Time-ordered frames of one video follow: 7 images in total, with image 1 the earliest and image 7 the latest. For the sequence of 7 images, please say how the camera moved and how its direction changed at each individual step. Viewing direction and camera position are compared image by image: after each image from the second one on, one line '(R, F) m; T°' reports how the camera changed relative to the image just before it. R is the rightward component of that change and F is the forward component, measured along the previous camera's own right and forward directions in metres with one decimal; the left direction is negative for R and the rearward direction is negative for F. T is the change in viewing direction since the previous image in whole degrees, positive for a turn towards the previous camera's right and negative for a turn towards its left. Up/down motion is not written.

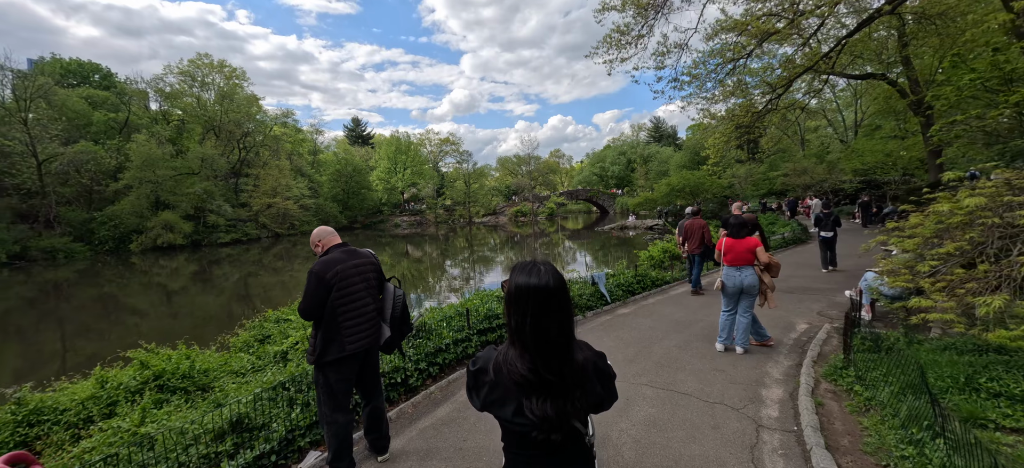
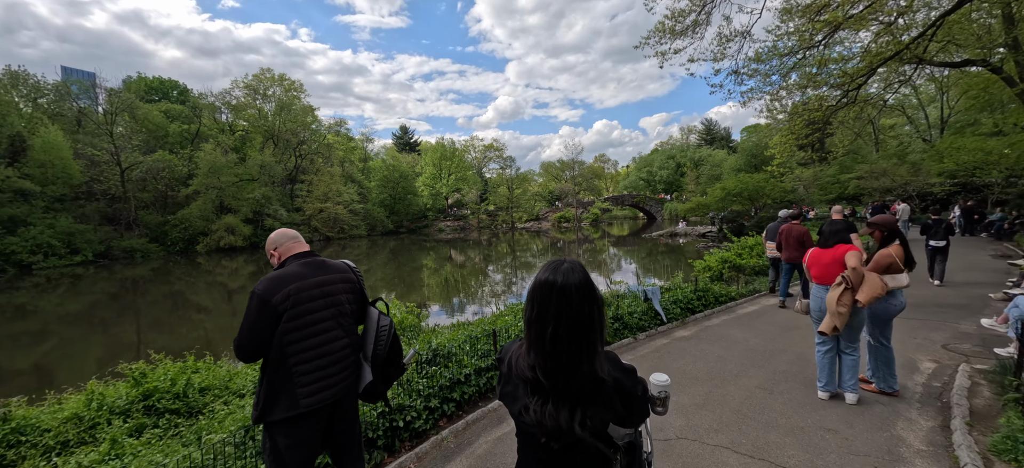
(0.0, +0.5) m; -6°
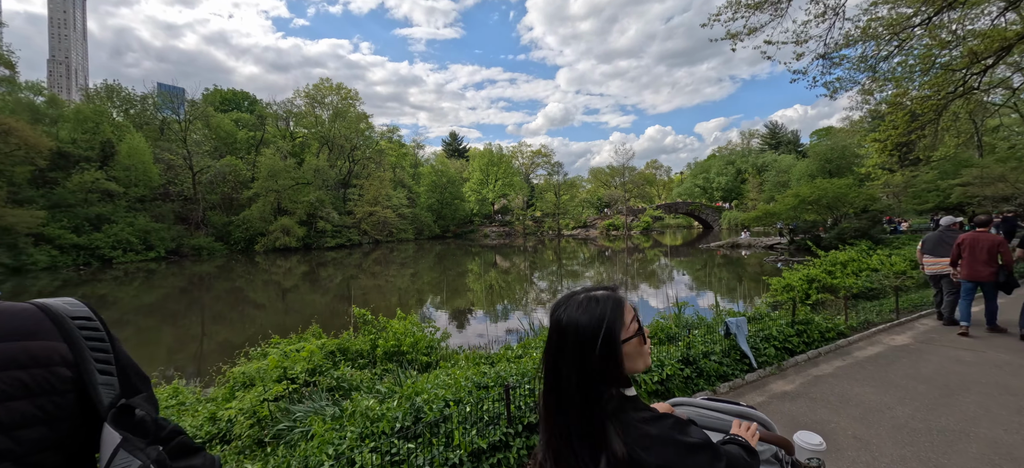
(+0.1, +0.7) m; -6°
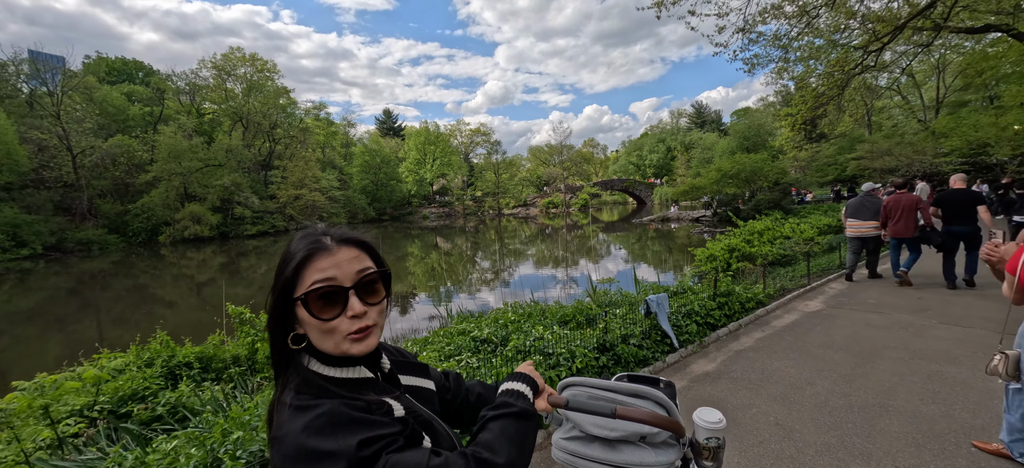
(+0.2, +0.3) m; +8°
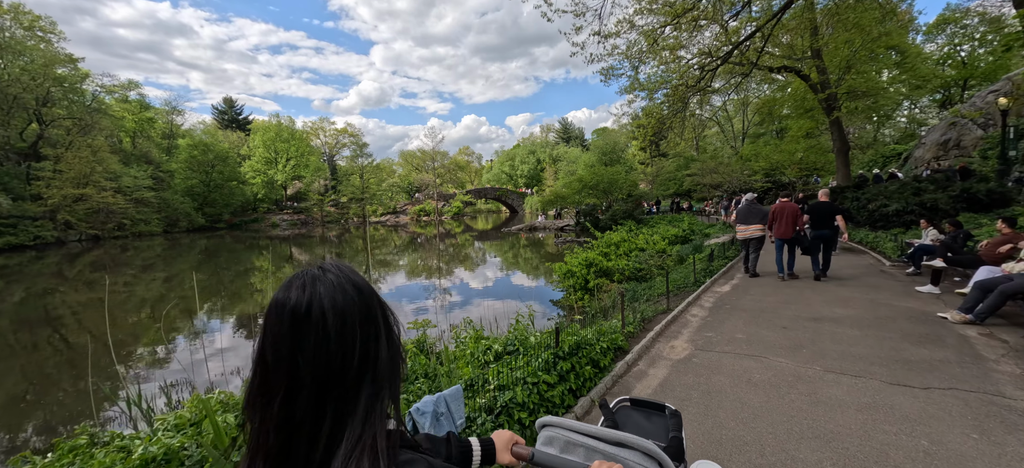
(+0.6, +1.1) m; +16°
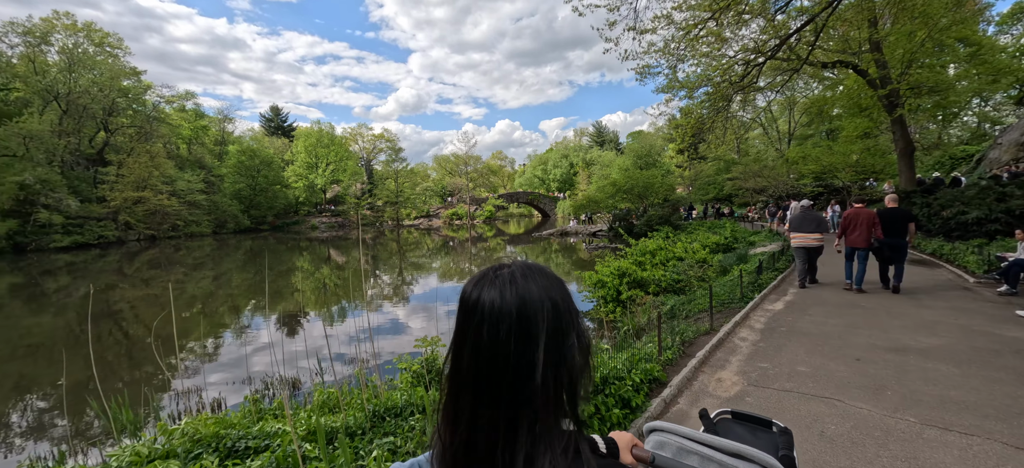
(+0.1, +0.2) m; -4°
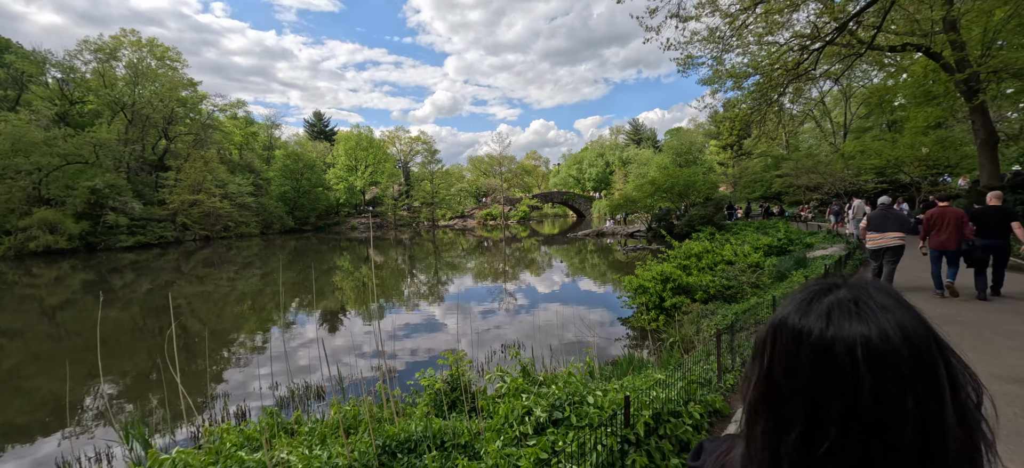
(0.0, +0.2) m; -5°
